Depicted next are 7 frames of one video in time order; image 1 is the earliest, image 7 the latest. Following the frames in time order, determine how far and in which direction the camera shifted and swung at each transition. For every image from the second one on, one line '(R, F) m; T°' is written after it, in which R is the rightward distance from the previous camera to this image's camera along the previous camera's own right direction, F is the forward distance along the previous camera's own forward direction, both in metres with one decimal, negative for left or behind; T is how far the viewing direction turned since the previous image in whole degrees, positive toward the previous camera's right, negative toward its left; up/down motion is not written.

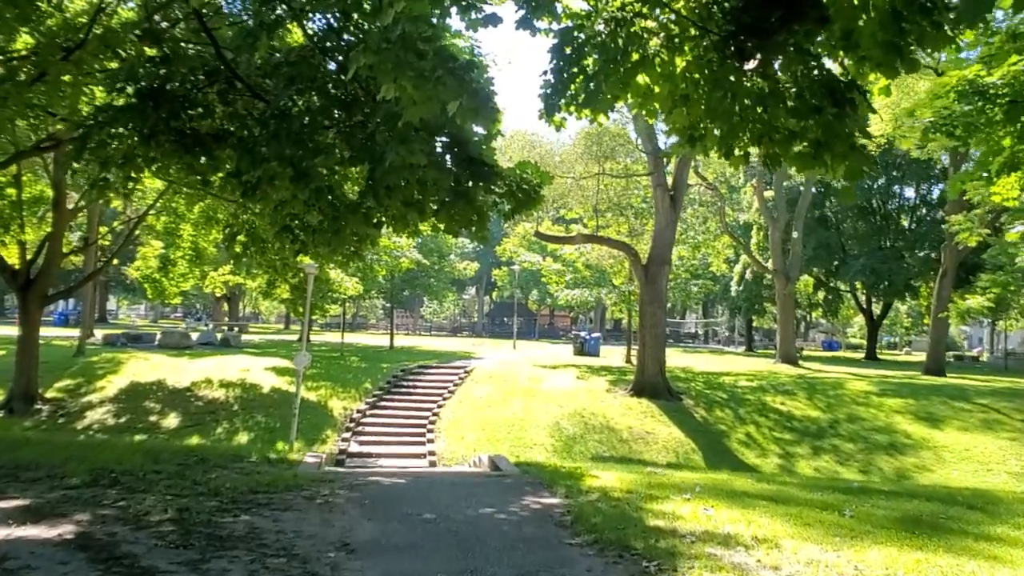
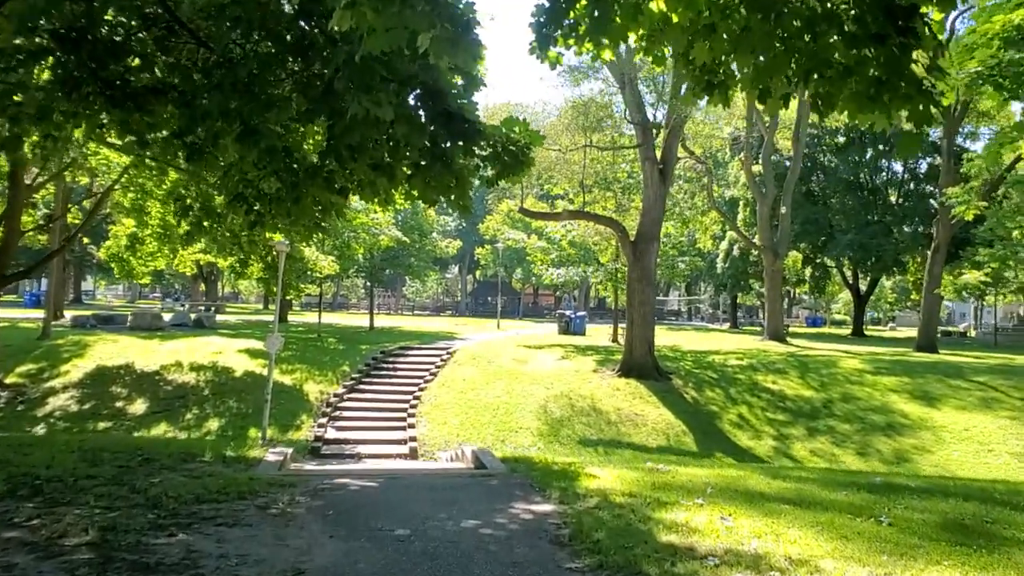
(0.0, +0.8) m; +1°
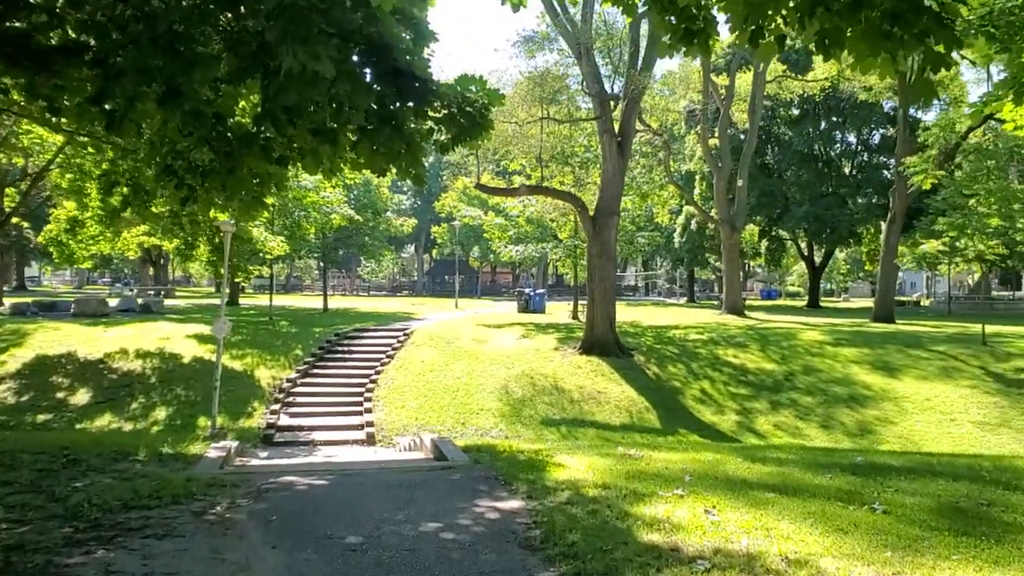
(0.0, +0.5) m; +3°
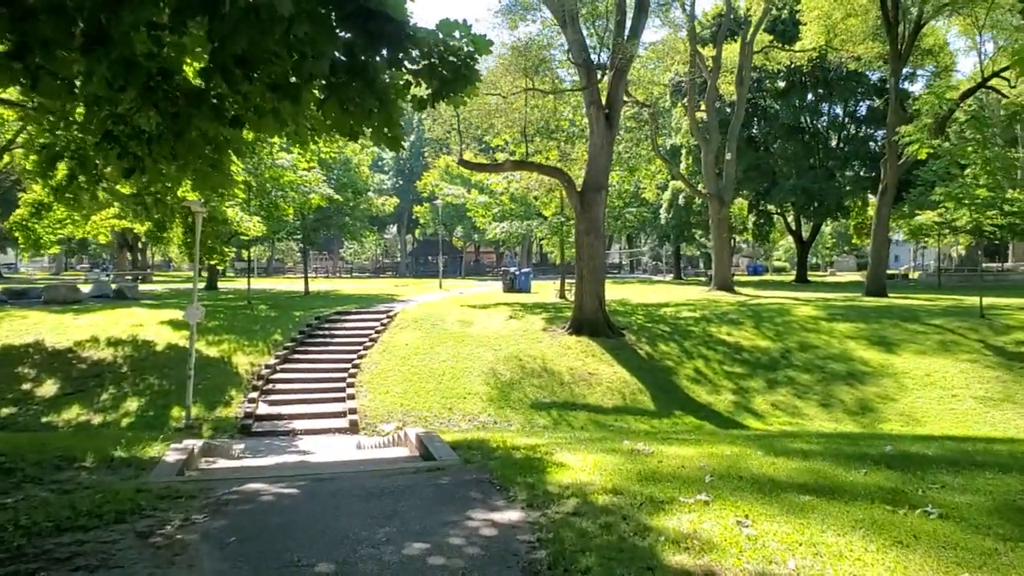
(-0.1, +0.7) m; +1°
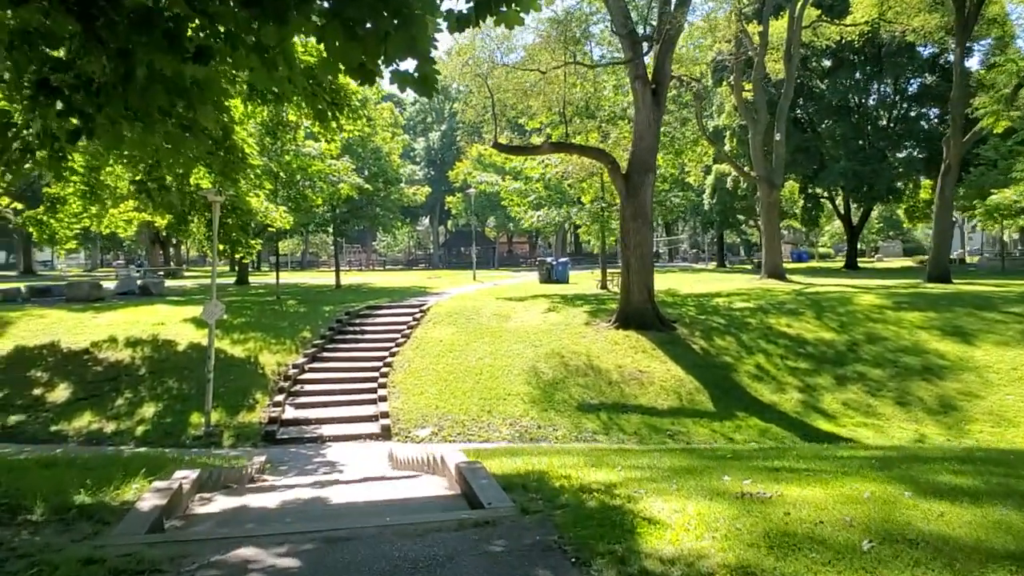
(-0.2, +1.3) m; -2°
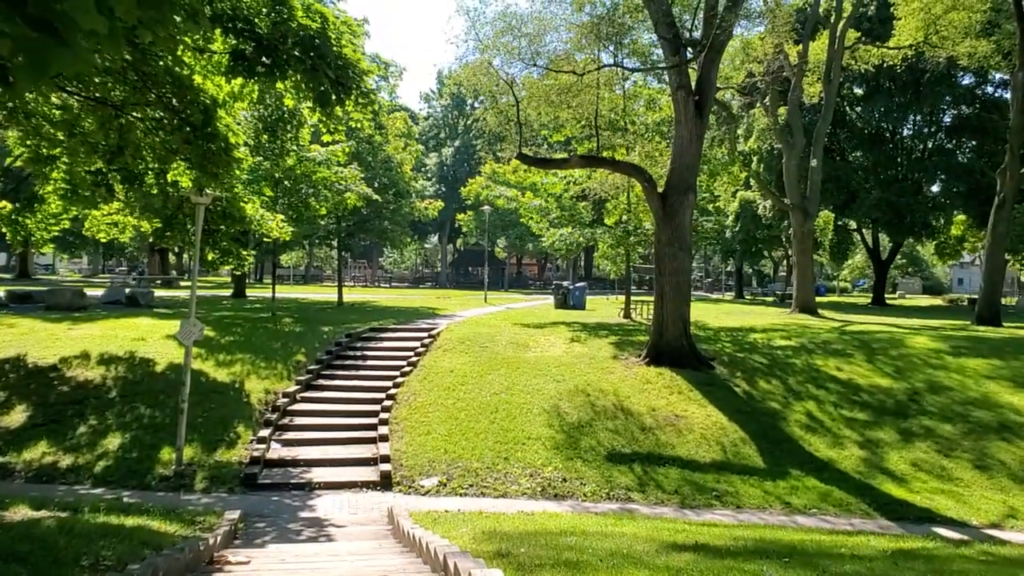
(-0.3, +1.8) m; 0°
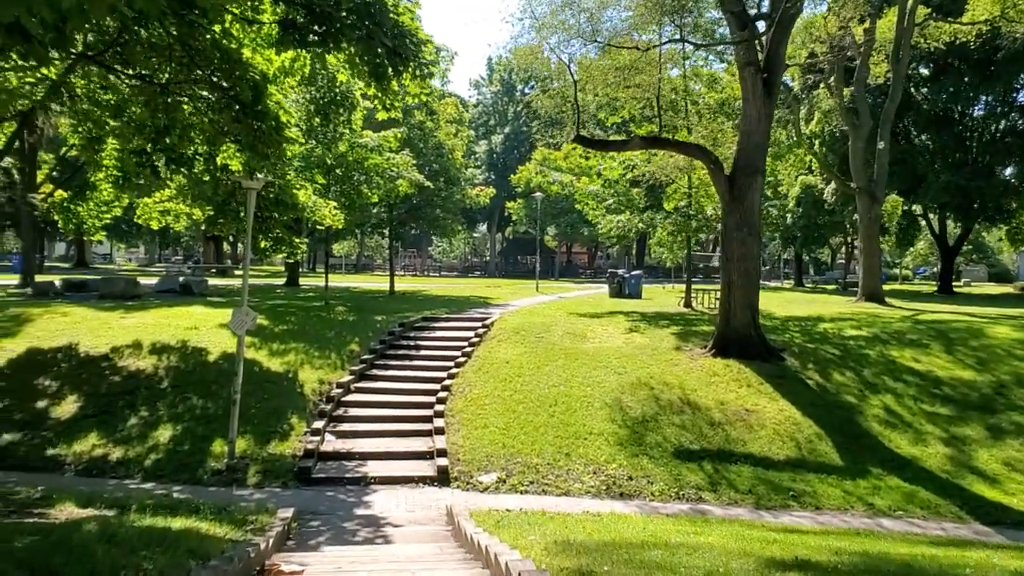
(-0.2, +0.6) m; -4°
